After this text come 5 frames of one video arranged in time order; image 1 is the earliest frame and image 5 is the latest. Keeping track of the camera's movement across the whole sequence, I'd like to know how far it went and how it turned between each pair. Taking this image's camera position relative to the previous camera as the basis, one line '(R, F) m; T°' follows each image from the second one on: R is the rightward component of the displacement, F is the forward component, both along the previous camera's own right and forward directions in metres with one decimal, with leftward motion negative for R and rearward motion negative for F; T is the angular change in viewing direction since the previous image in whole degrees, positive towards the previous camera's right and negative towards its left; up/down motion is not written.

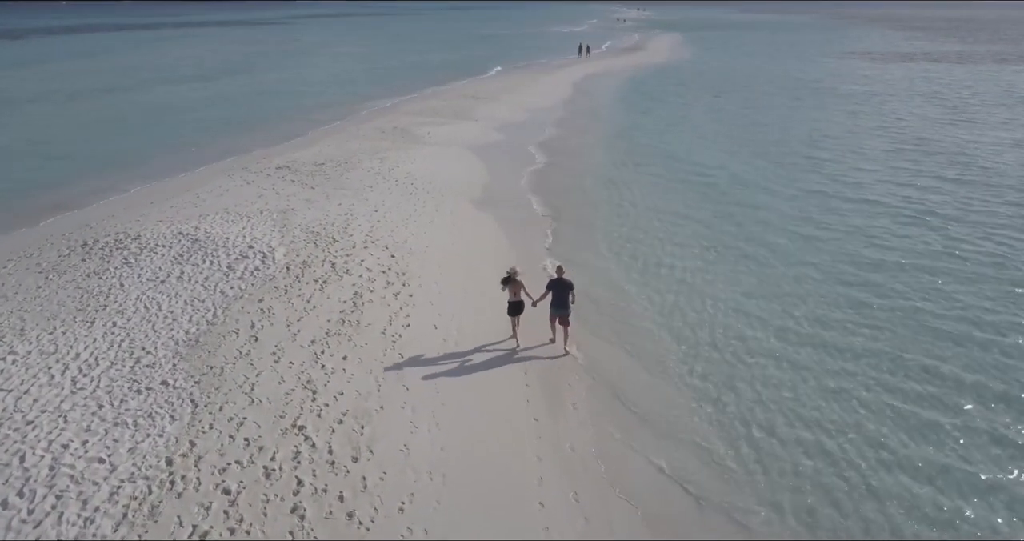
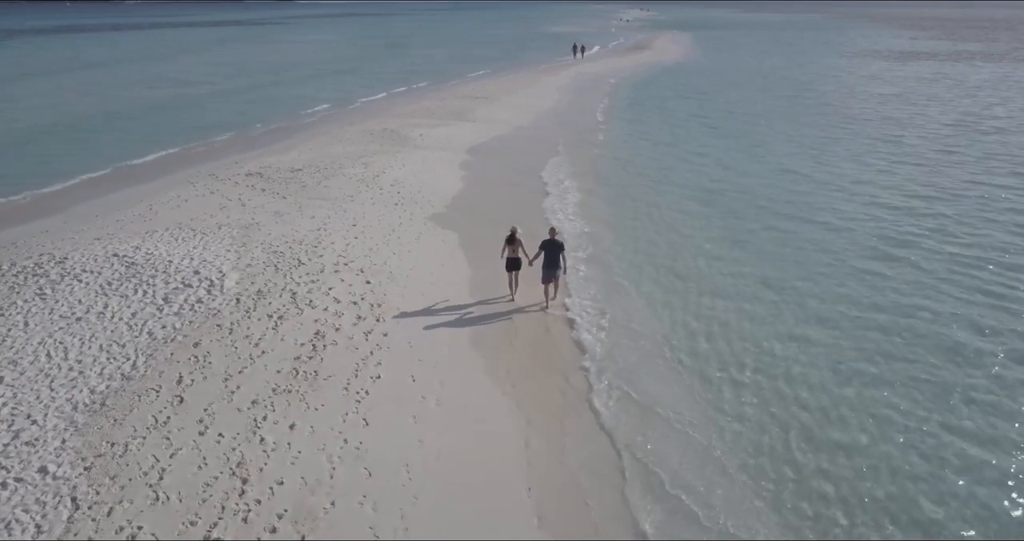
(+0.1, +2.5) m; 0°
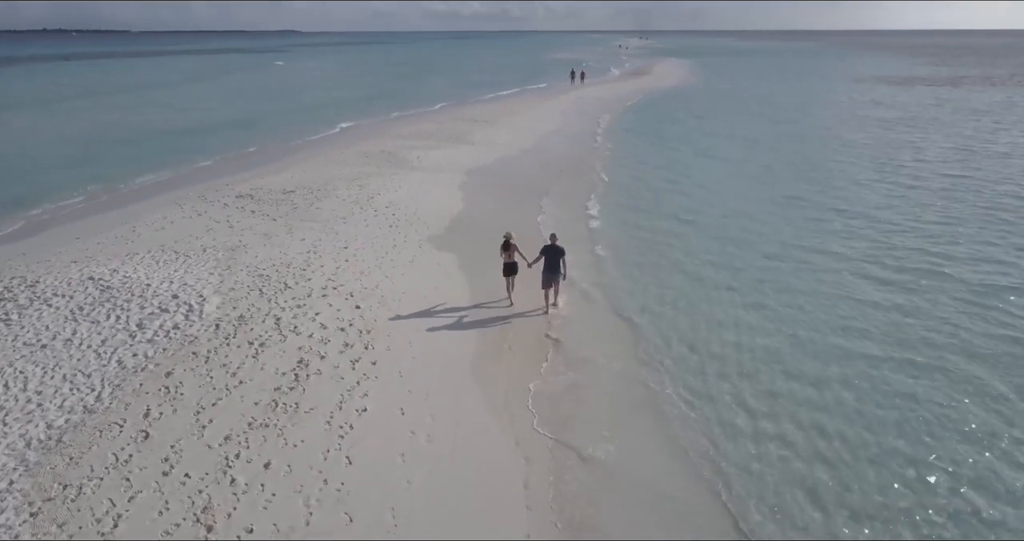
(0.0, +0.7) m; 0°
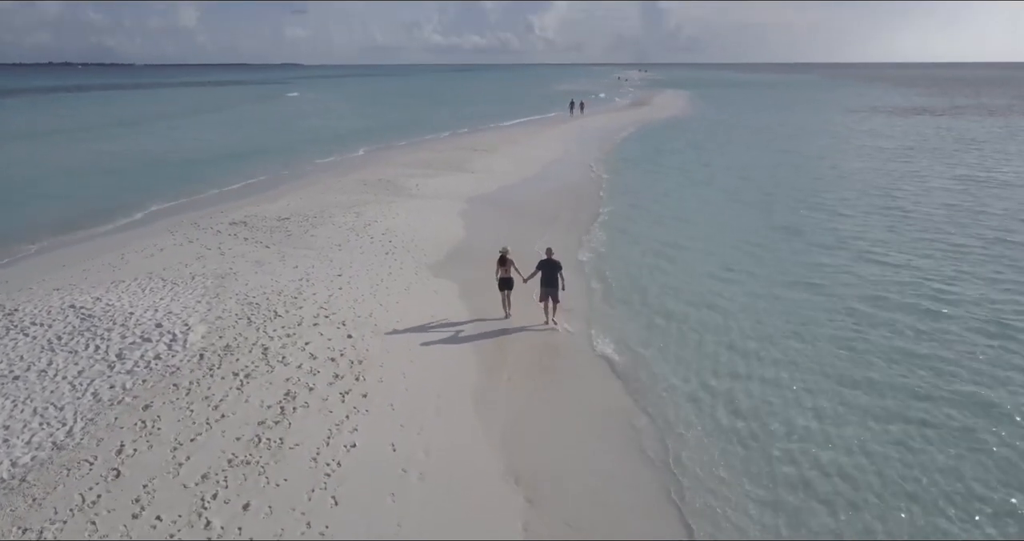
(0.0, +0.4) m; 0°
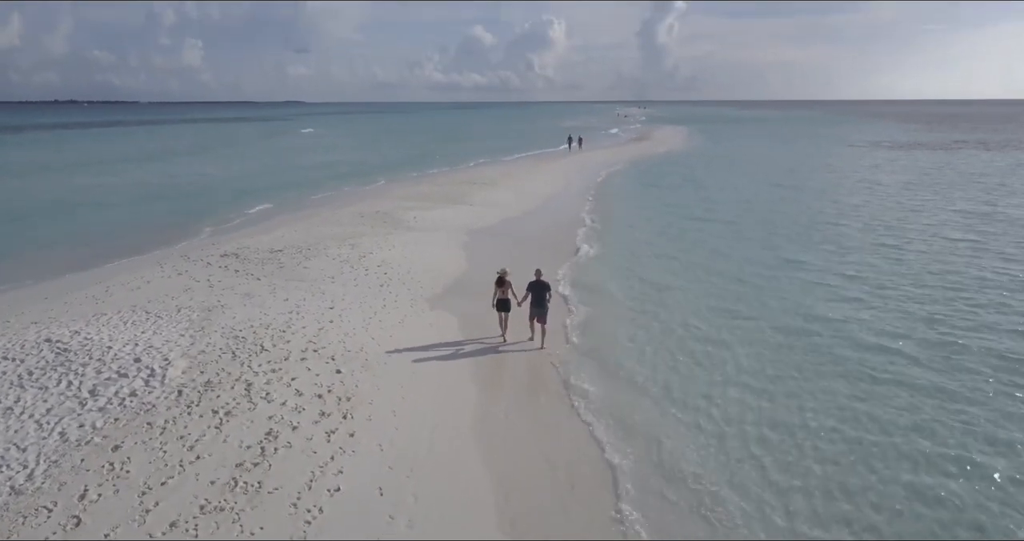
(0.0, +0.5) m; 0°
